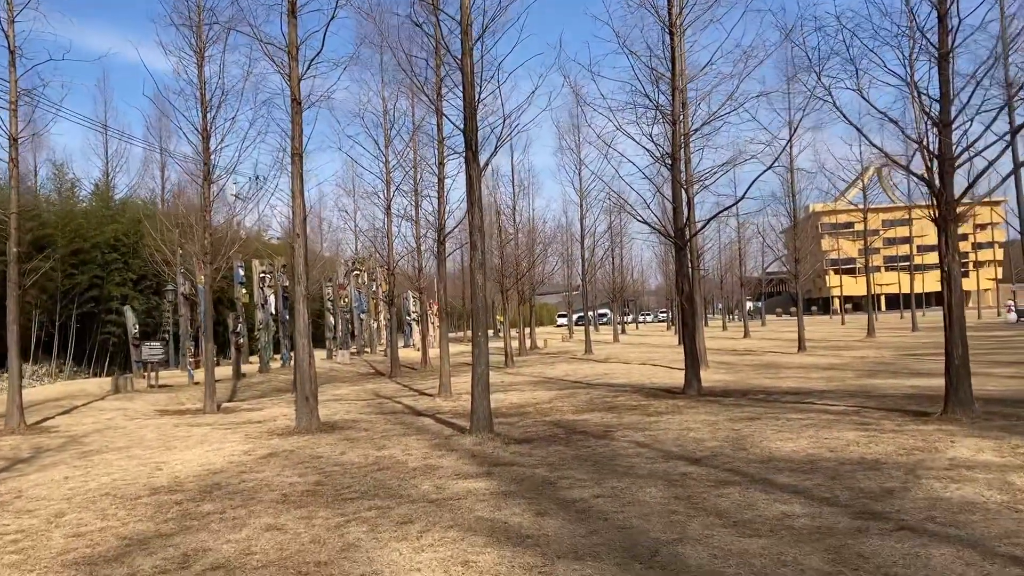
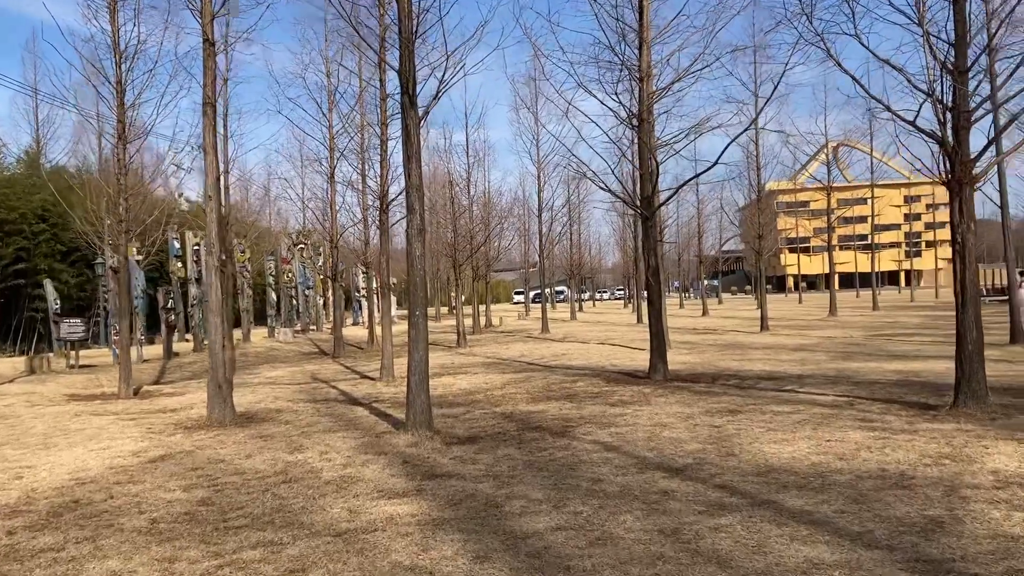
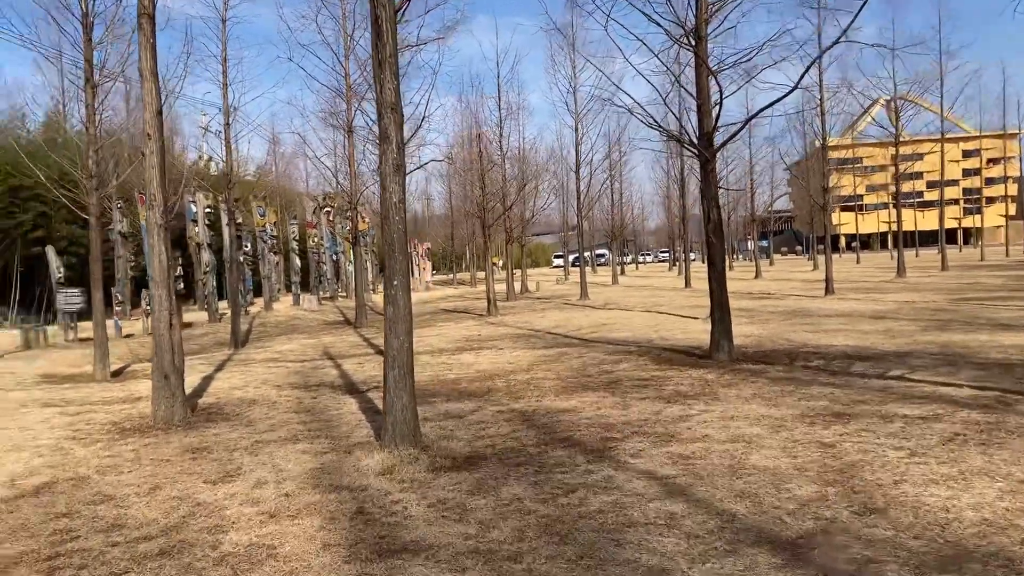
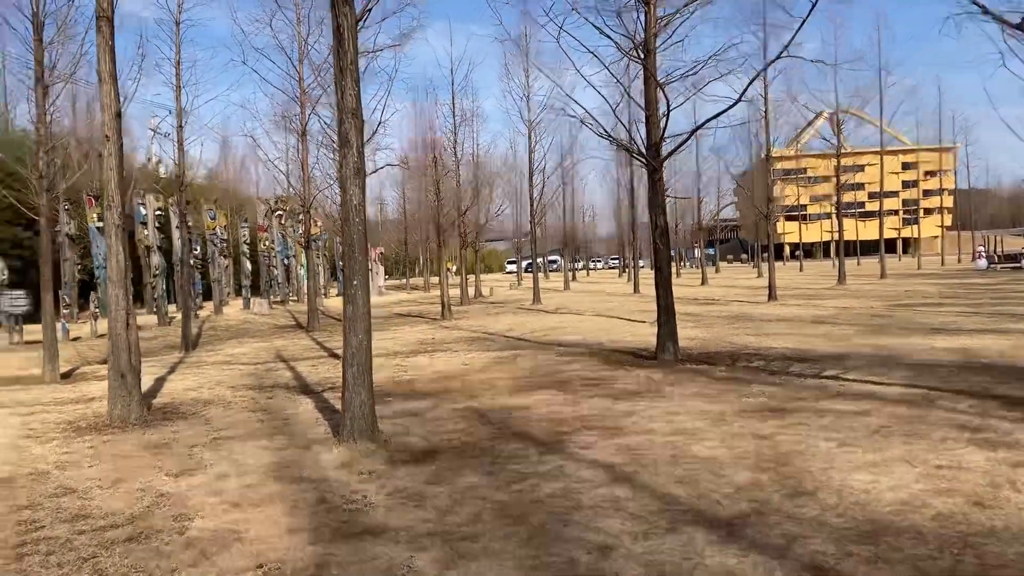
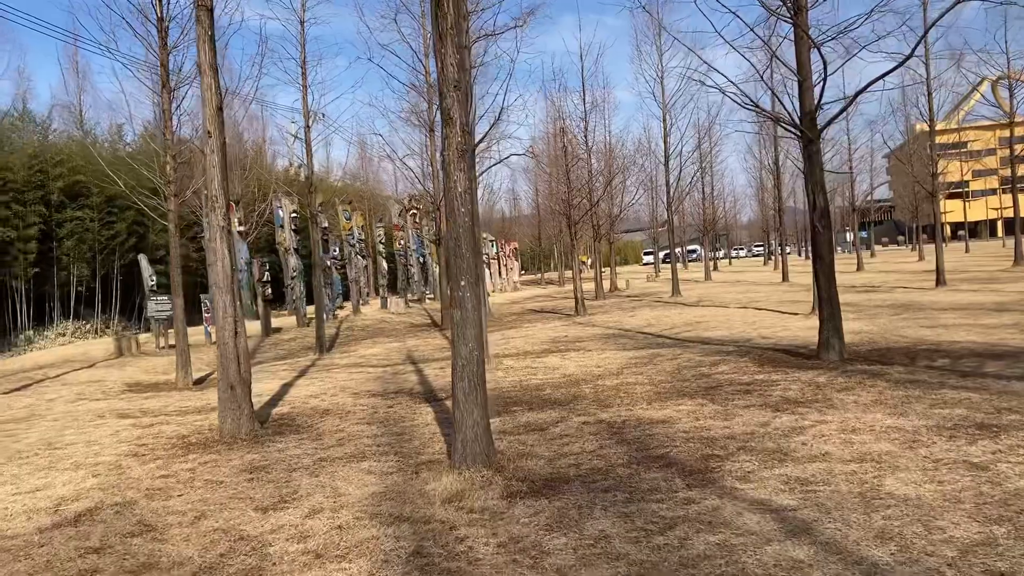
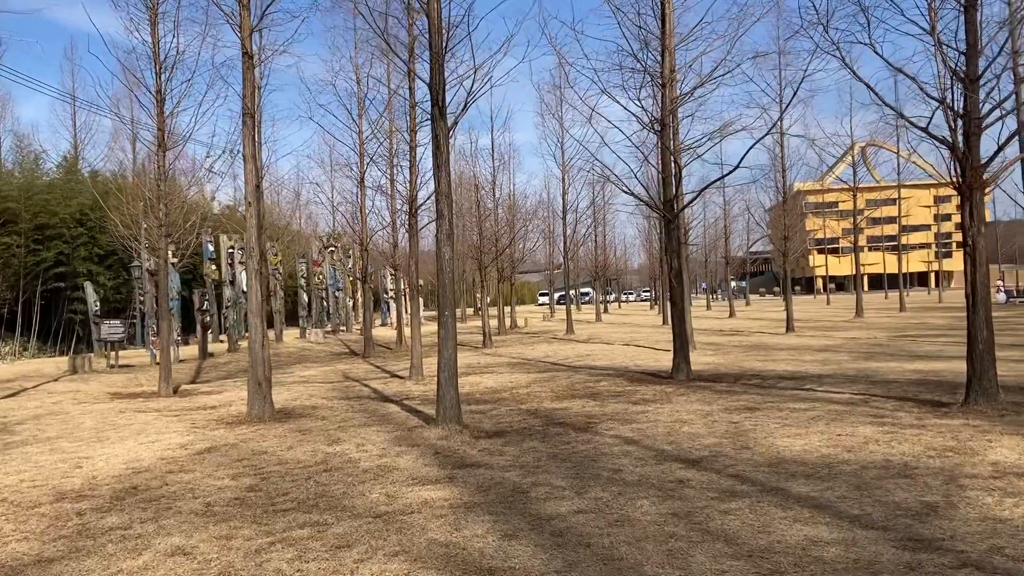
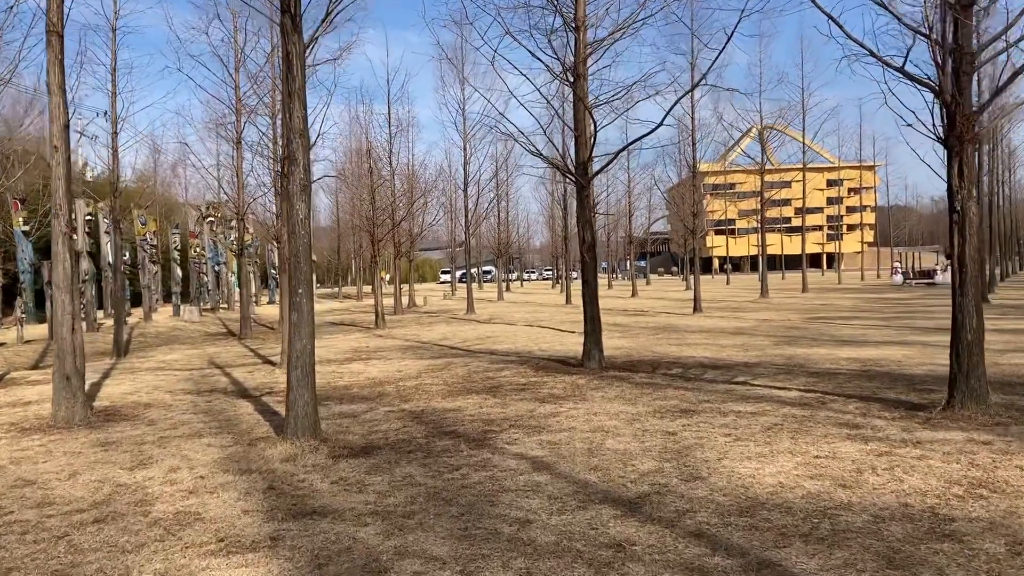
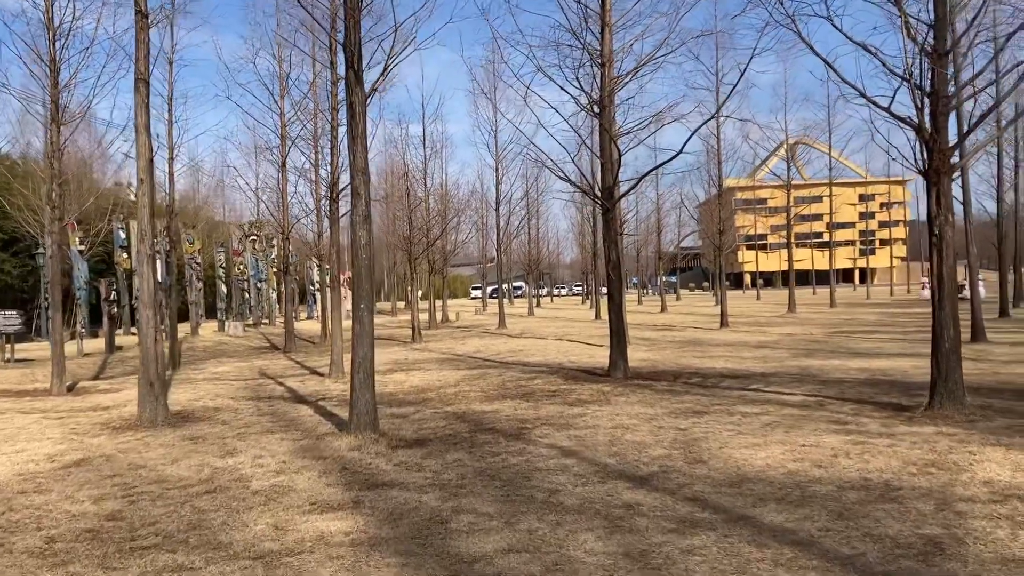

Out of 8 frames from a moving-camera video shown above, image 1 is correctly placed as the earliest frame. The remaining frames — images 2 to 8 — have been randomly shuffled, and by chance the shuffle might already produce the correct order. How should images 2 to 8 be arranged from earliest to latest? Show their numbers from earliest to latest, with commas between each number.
6, 2, 8, 7, 4, 3, 5
